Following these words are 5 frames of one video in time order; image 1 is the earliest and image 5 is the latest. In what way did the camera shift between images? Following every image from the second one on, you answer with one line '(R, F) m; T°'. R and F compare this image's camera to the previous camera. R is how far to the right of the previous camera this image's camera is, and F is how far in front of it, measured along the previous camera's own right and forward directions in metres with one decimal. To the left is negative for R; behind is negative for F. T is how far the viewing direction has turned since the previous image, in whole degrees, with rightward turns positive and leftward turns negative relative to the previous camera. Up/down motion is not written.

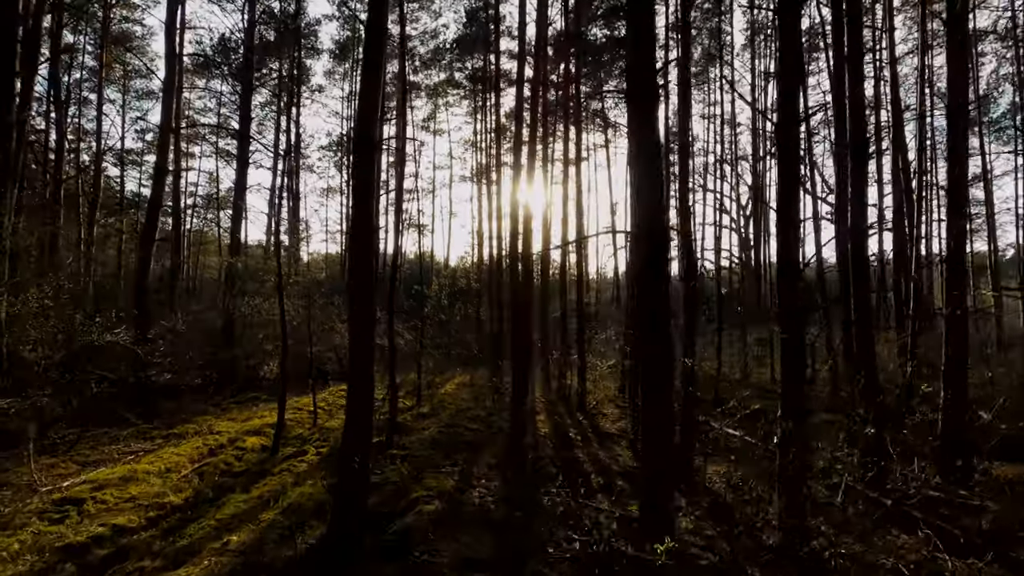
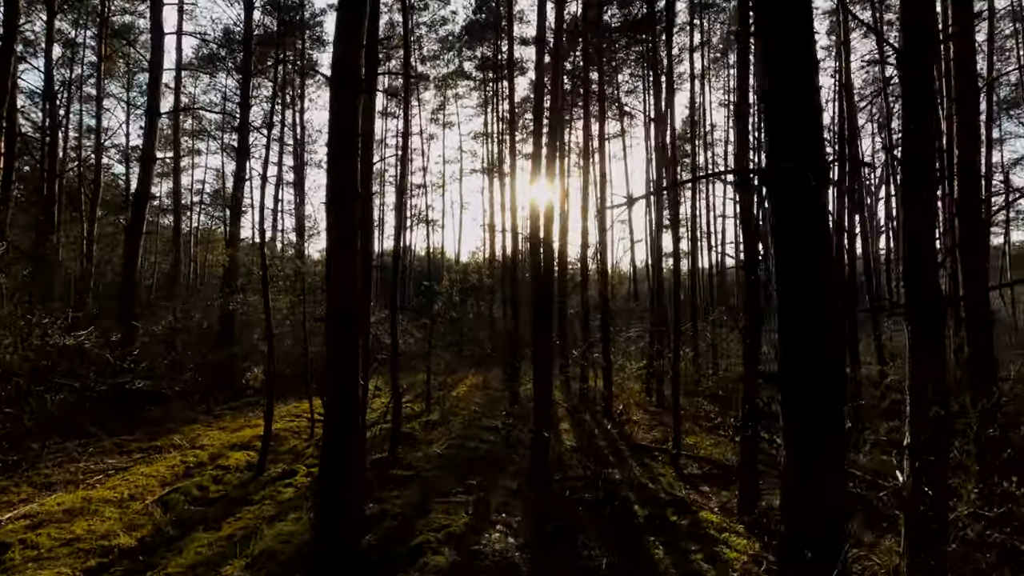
(-0.2, +1.5) m; -1°
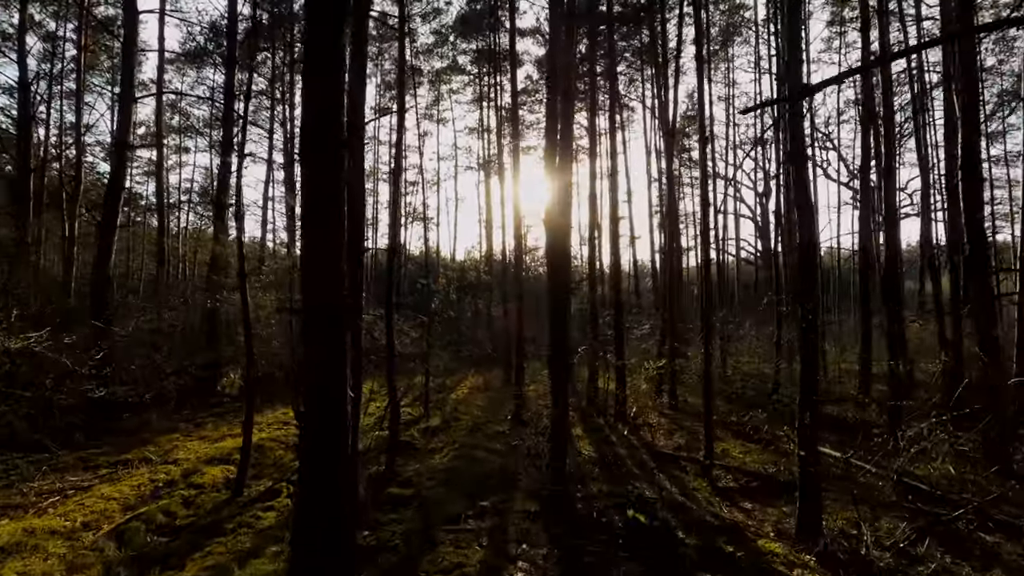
(-0.3, +1.1) m; +1°
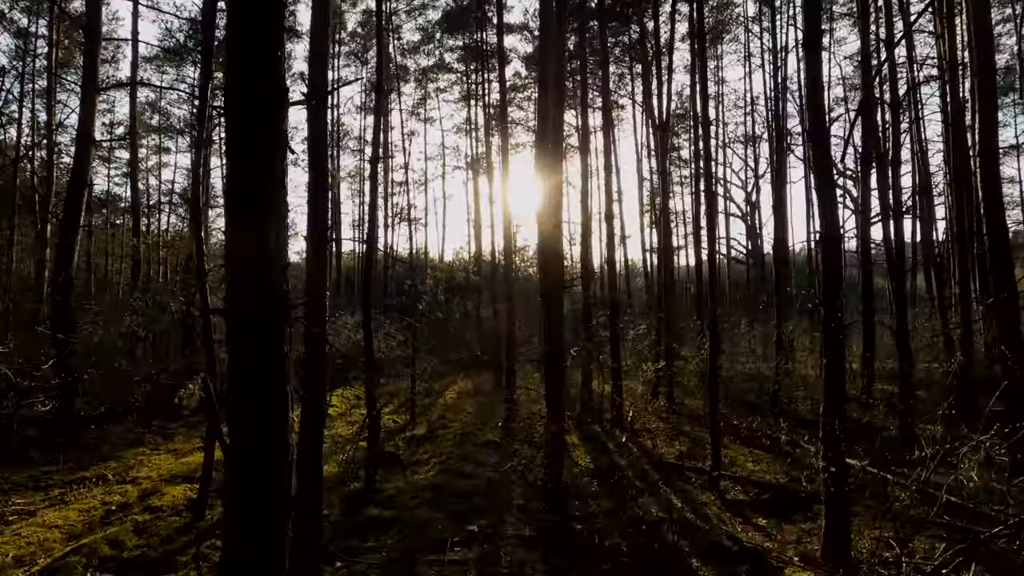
(0.0, +0.7) m; +1°
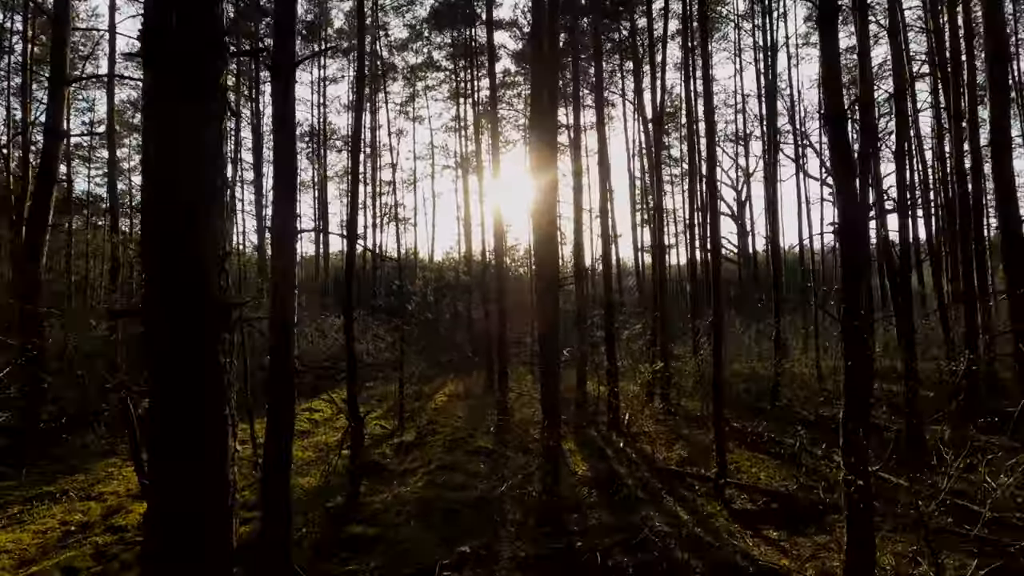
(0.0, +0.5) m; +1°
